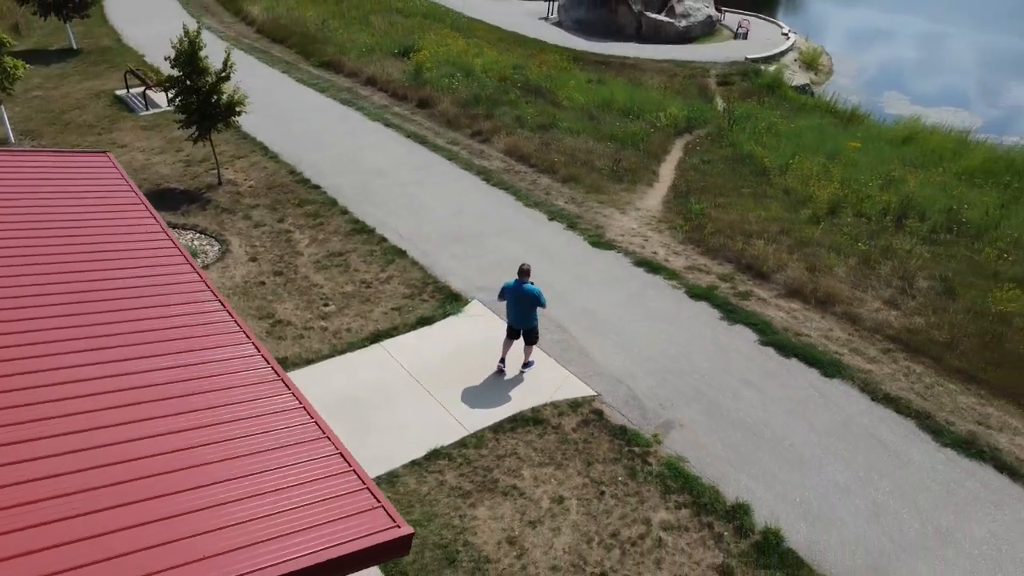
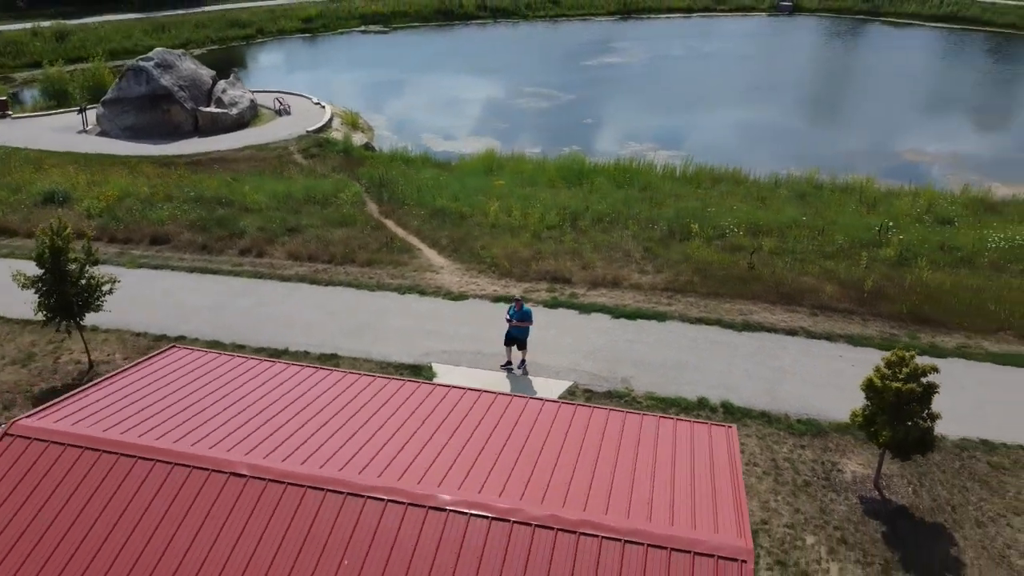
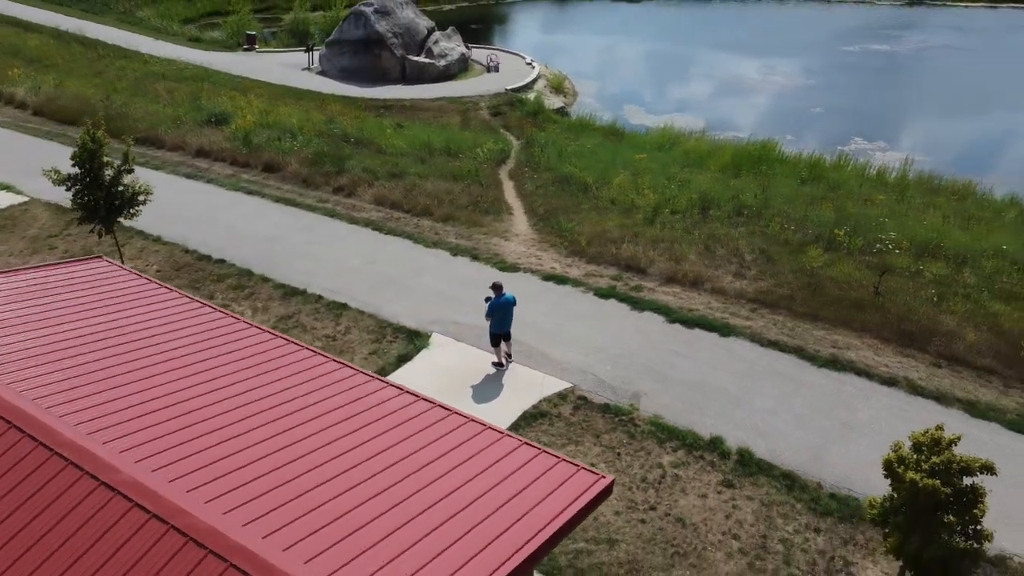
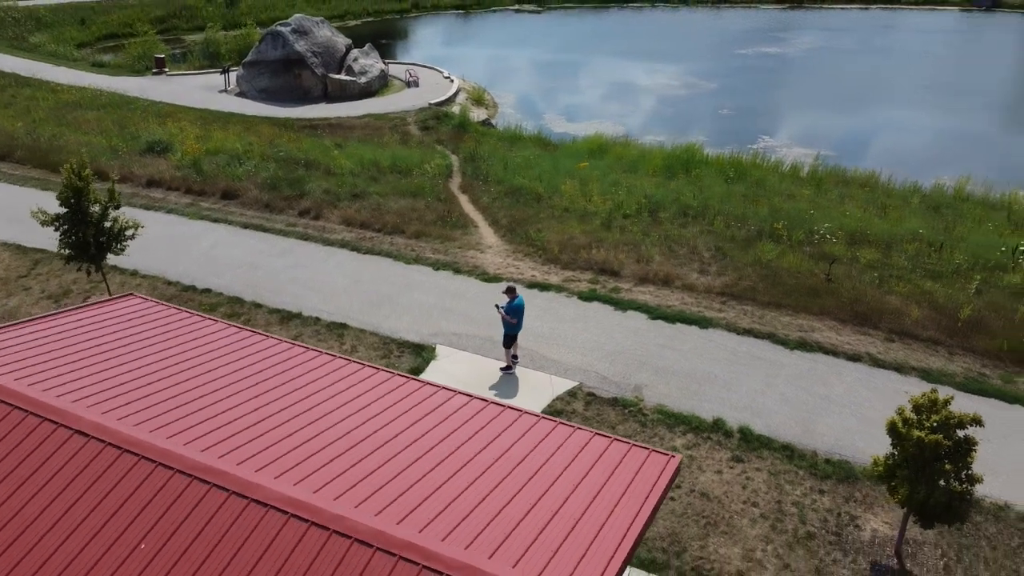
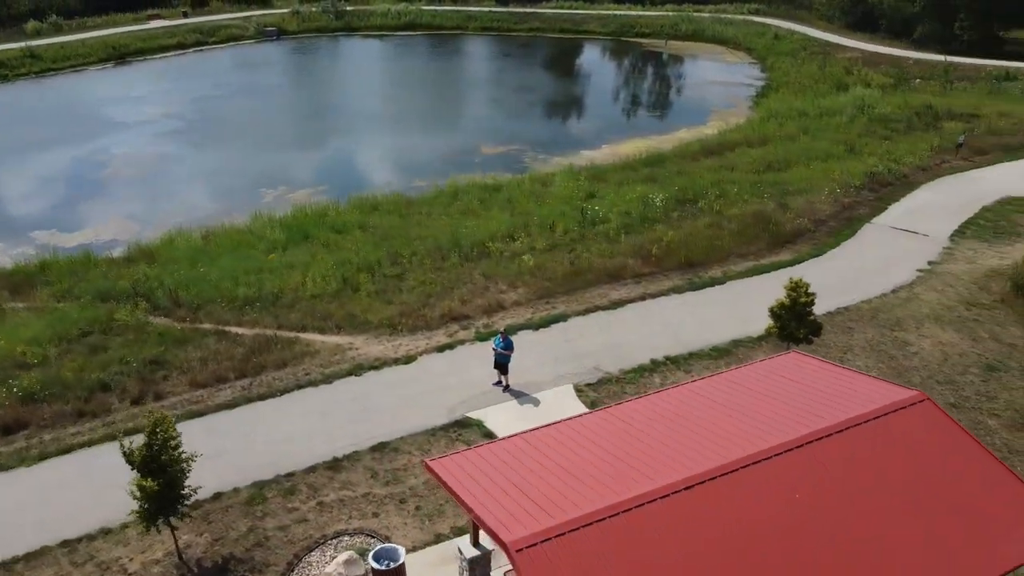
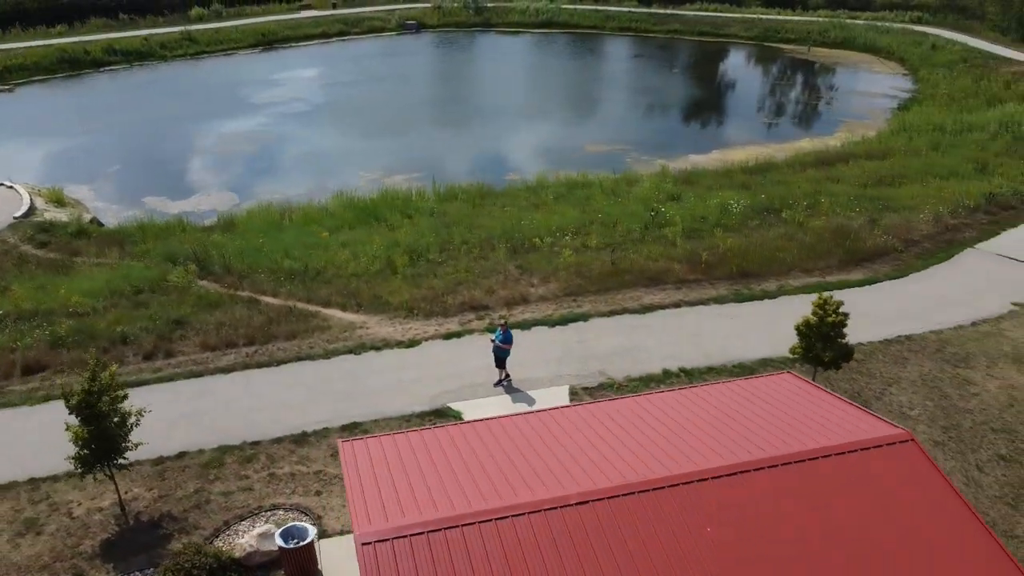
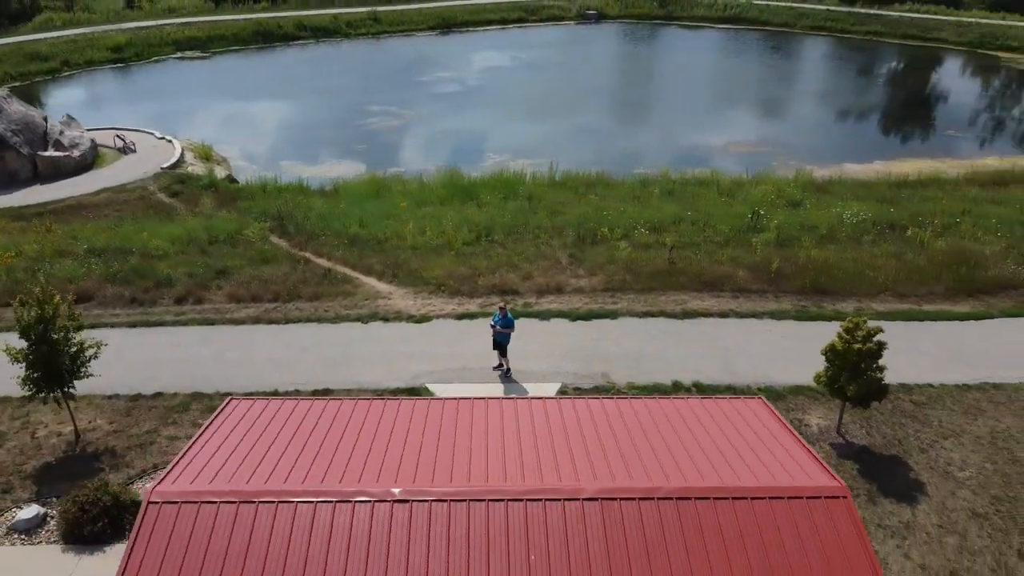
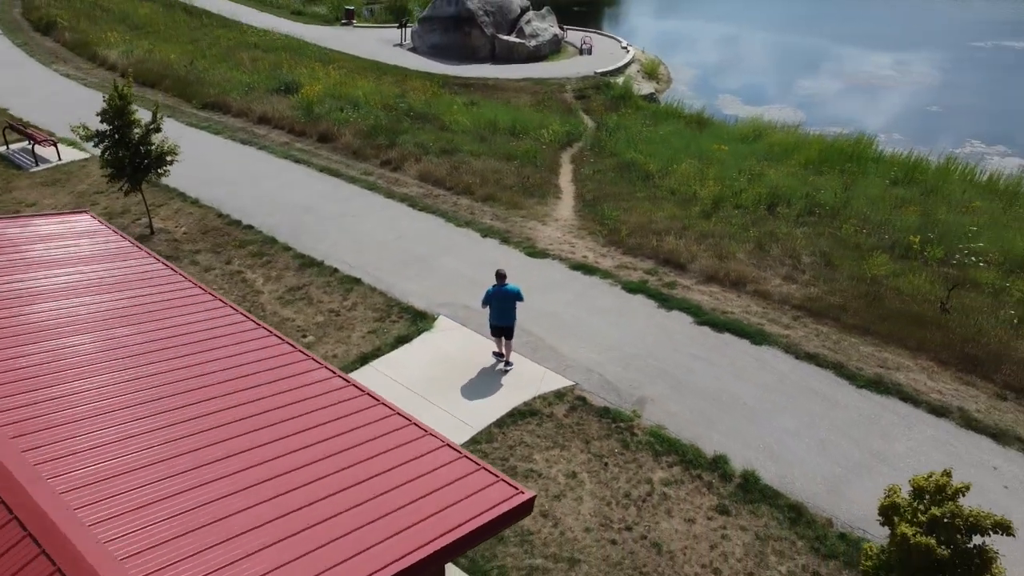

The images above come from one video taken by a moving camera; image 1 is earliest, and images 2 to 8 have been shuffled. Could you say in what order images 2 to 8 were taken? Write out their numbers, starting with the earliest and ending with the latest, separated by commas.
8, 3, 4, 2, 7, 6, 5
